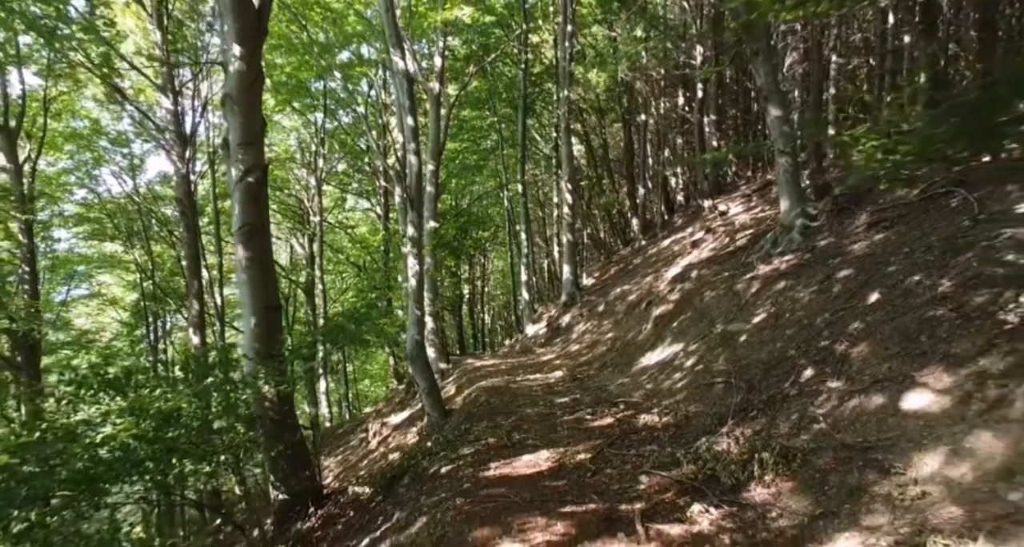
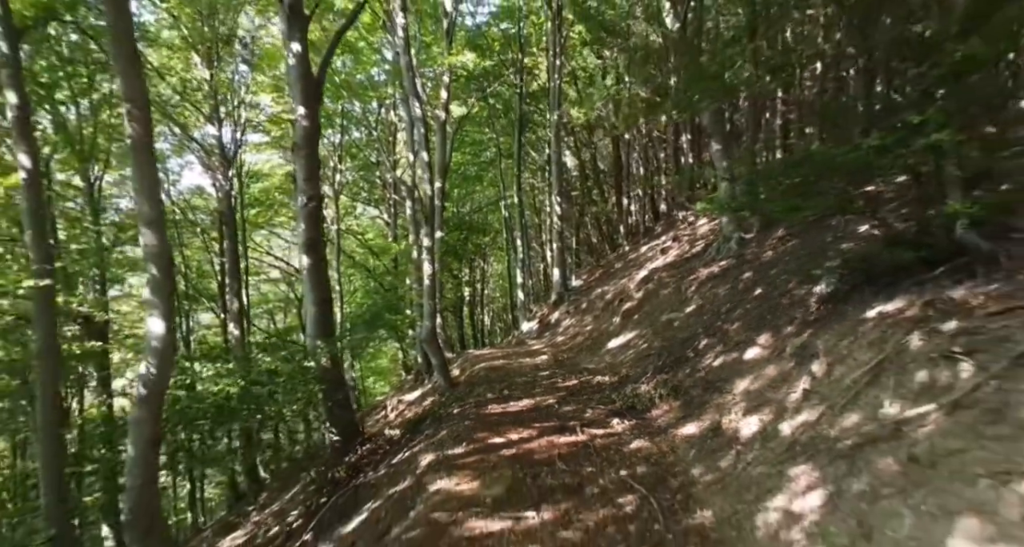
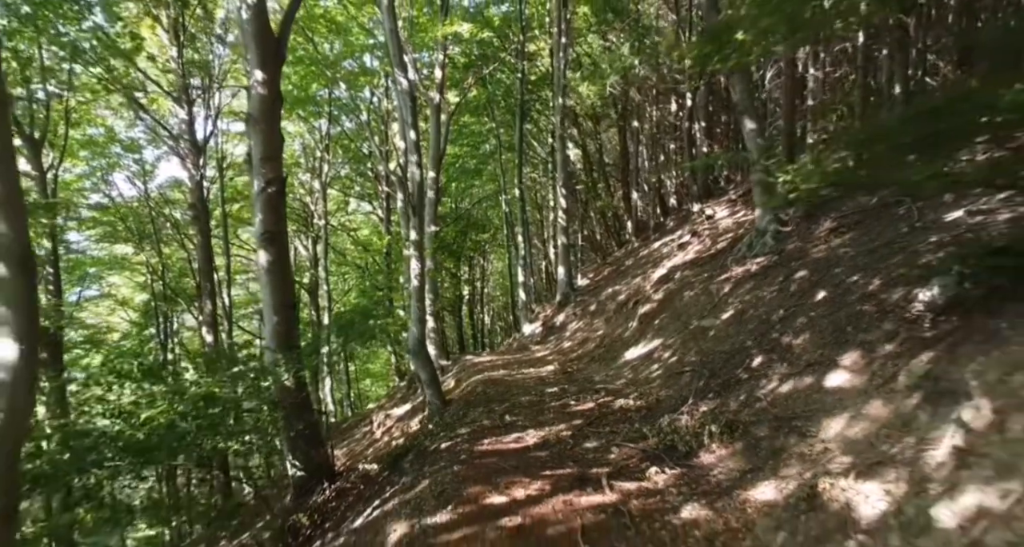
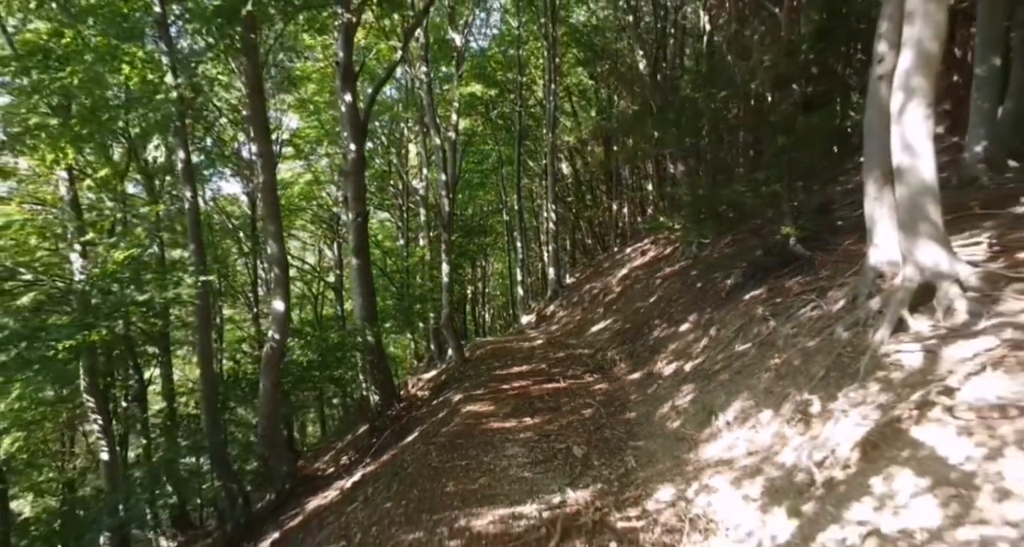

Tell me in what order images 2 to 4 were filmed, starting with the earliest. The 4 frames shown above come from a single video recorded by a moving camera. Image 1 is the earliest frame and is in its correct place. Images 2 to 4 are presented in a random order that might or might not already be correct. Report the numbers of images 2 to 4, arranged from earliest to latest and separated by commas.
3, 2, 4
